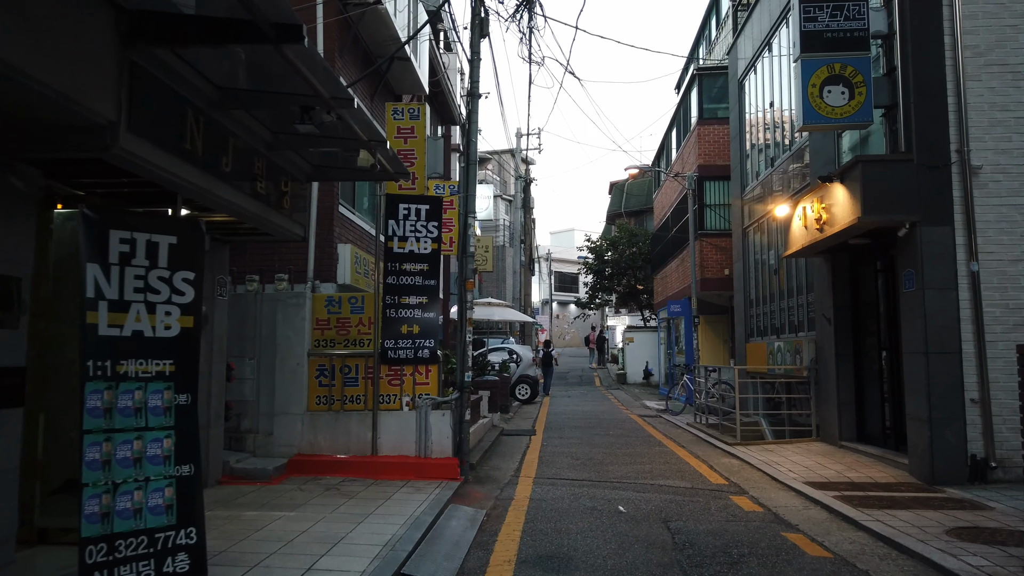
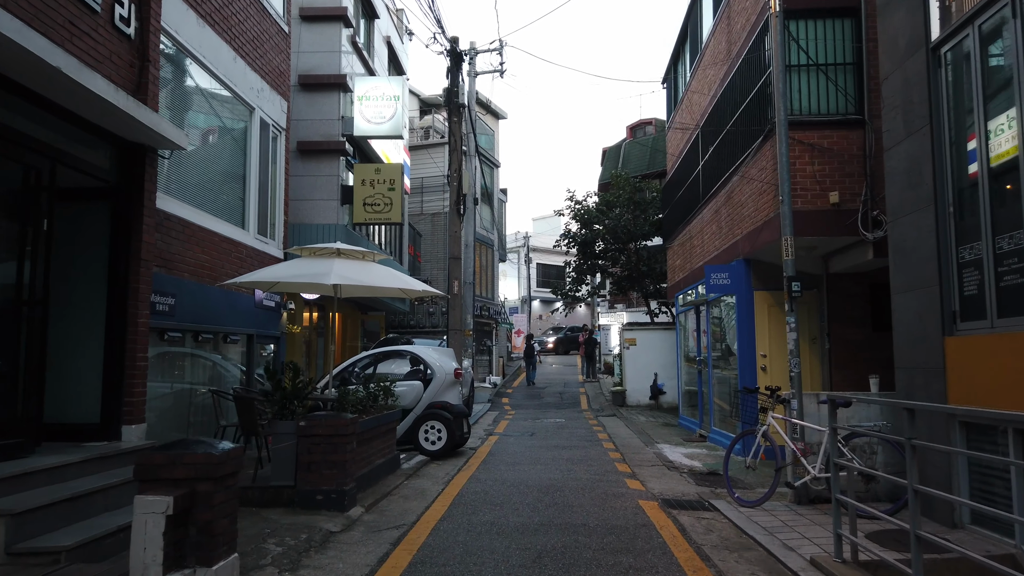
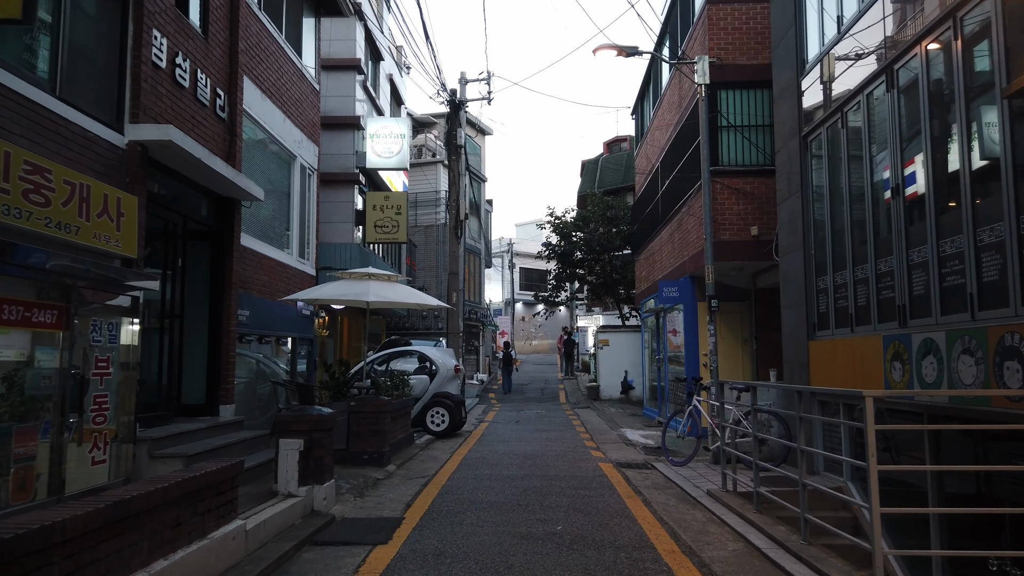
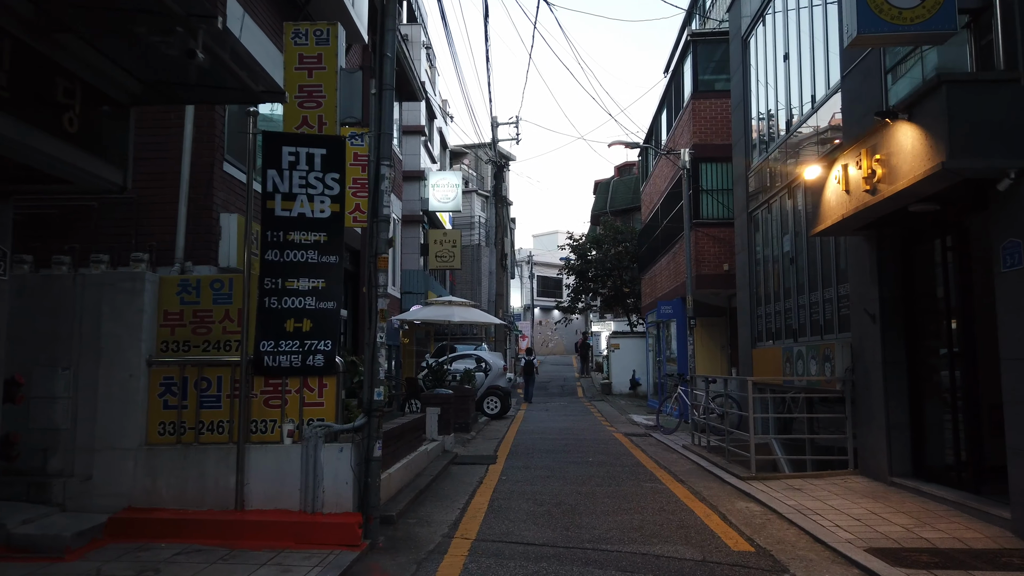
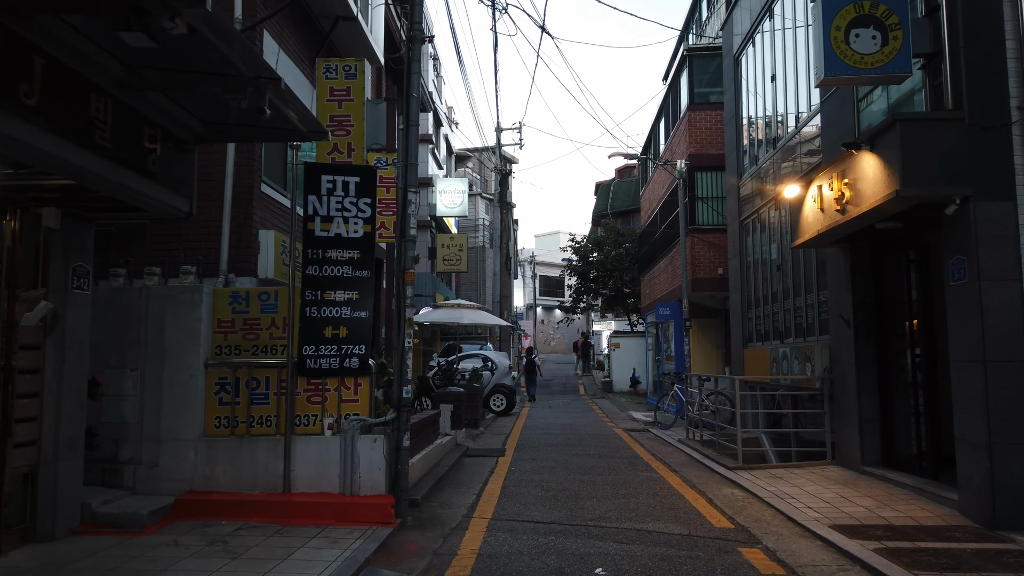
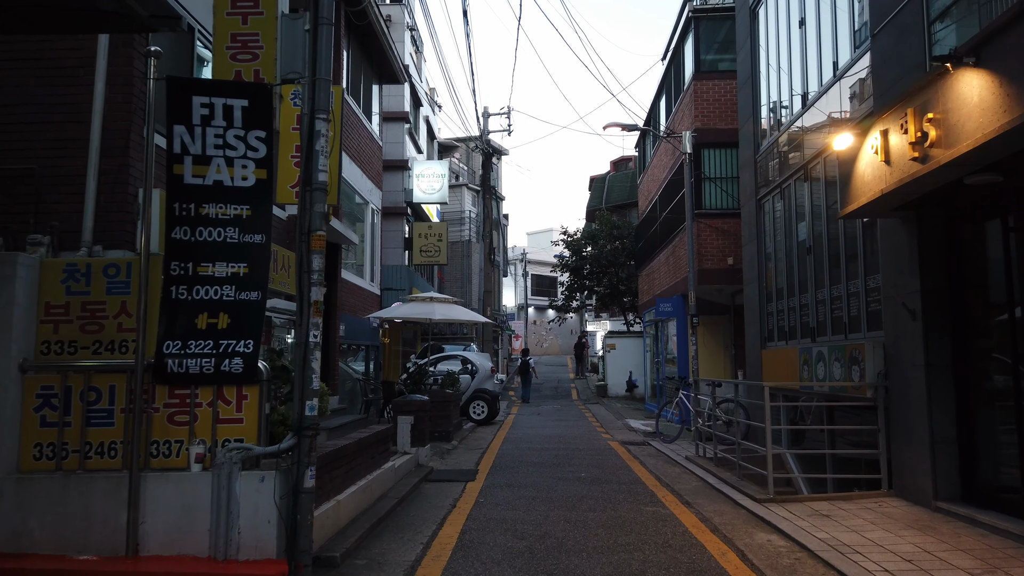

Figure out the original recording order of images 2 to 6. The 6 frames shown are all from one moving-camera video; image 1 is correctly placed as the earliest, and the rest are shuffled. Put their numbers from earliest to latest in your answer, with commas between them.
5, 4, 6, 3, 2
